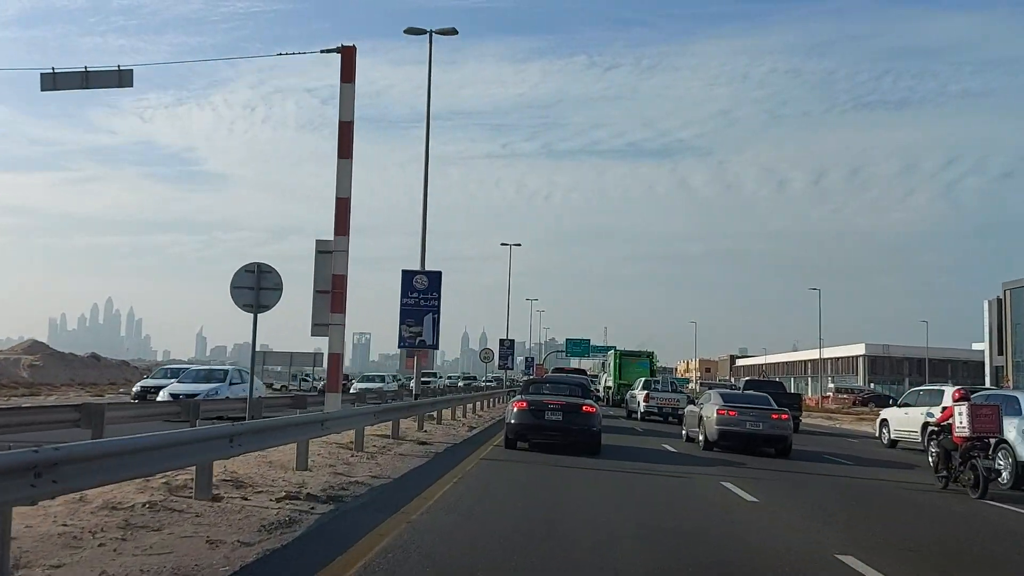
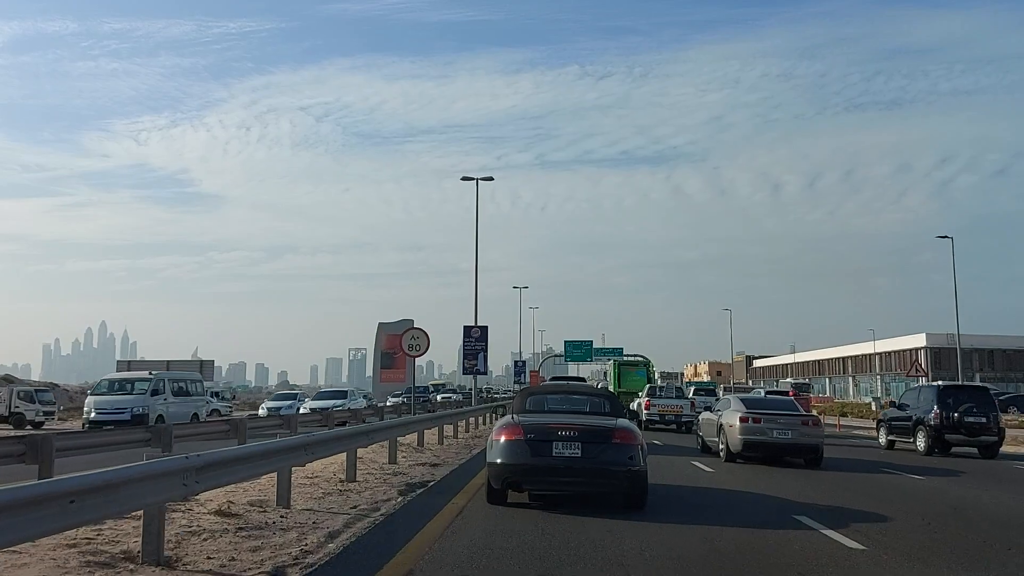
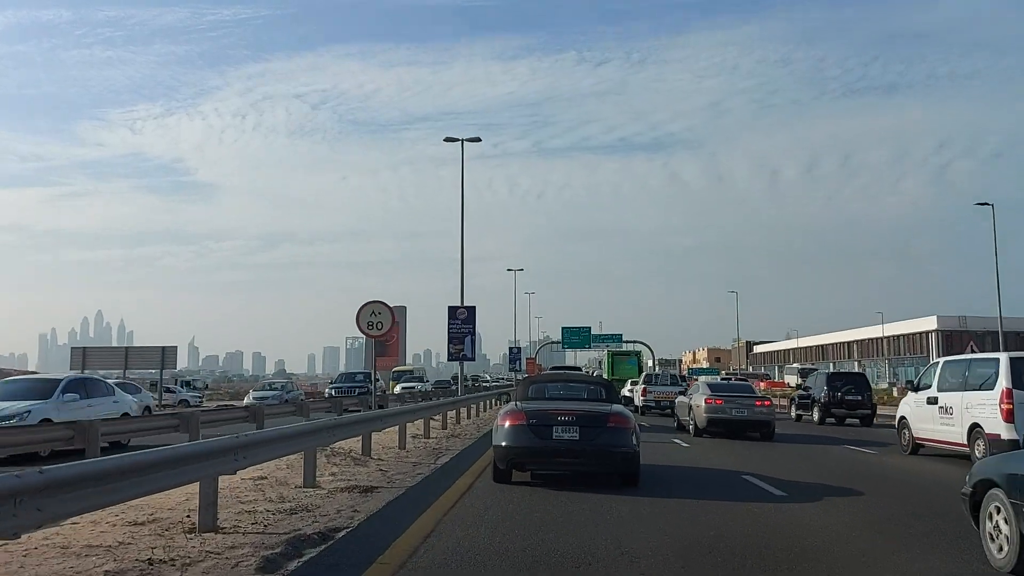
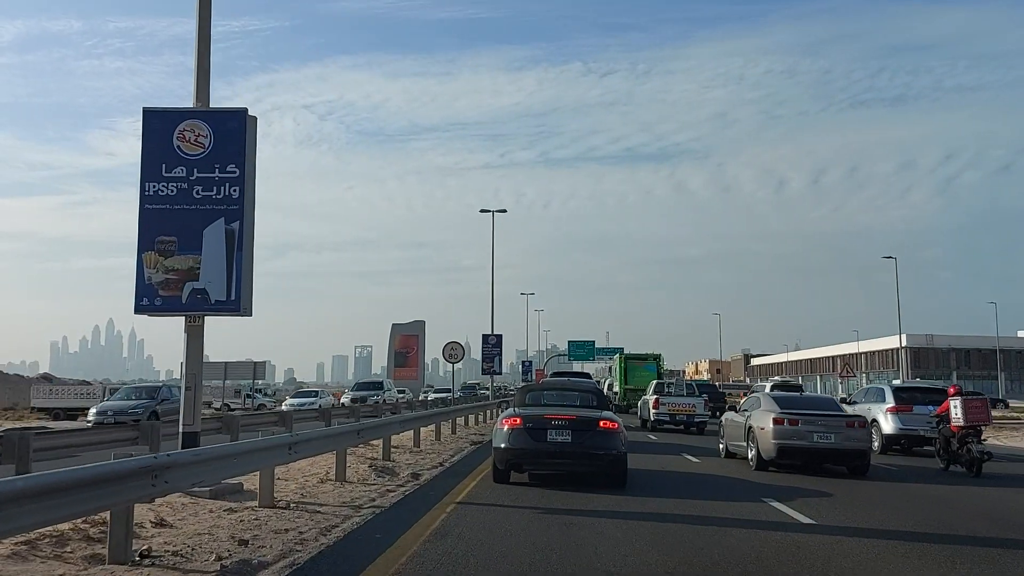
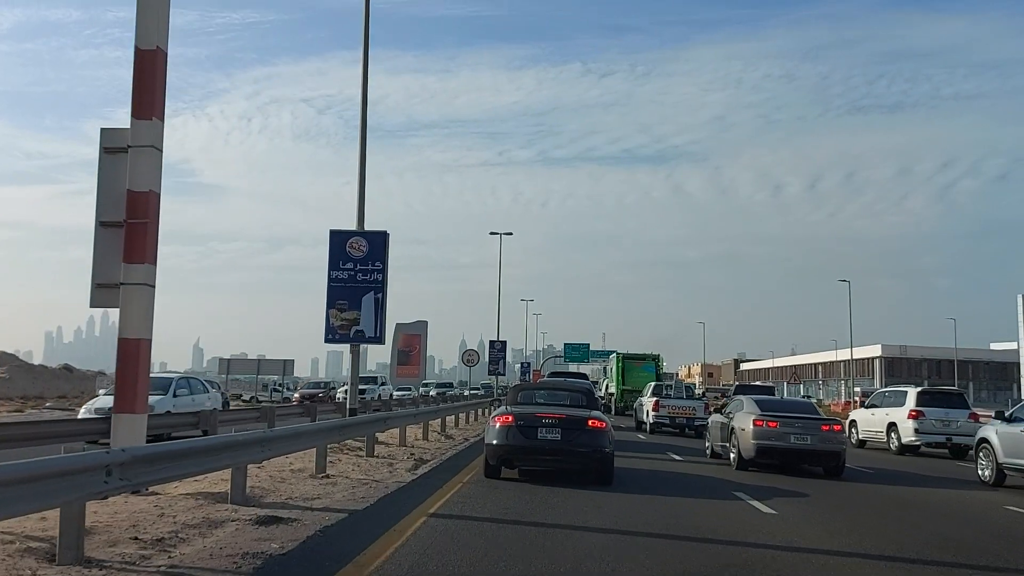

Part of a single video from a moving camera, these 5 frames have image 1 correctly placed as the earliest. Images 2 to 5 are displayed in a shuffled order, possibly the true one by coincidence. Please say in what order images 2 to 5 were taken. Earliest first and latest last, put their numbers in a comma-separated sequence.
5, 4, 2, 3
